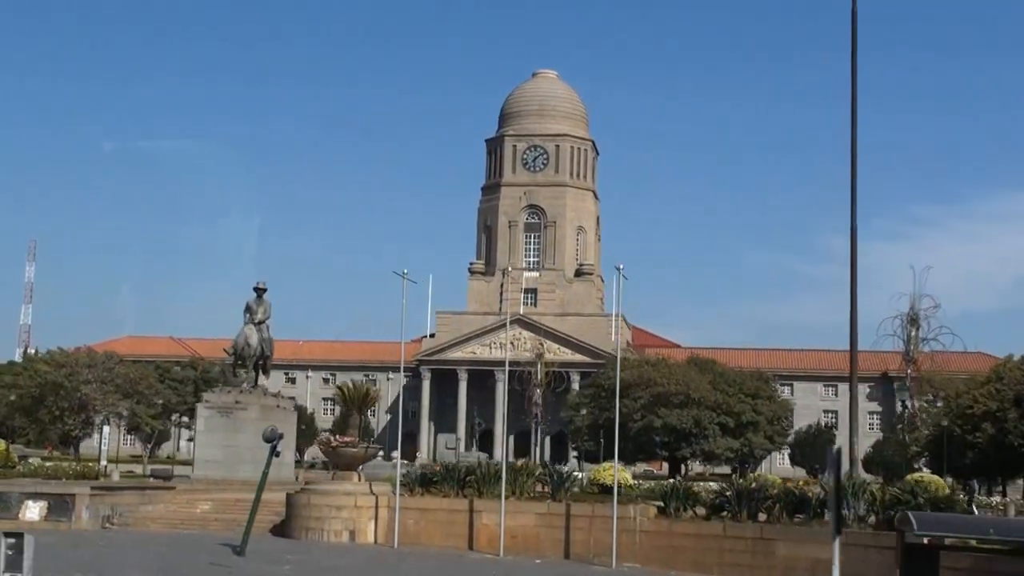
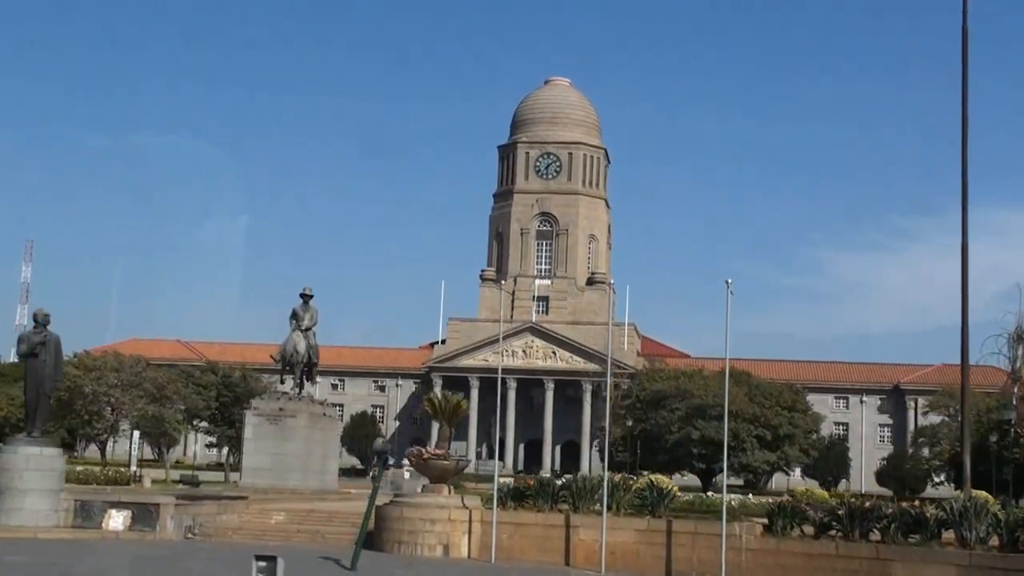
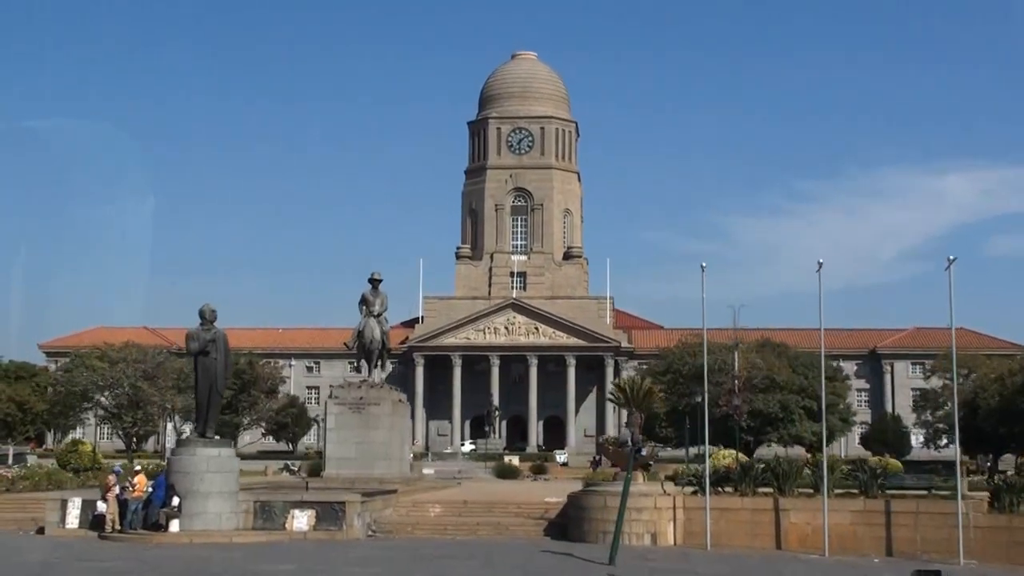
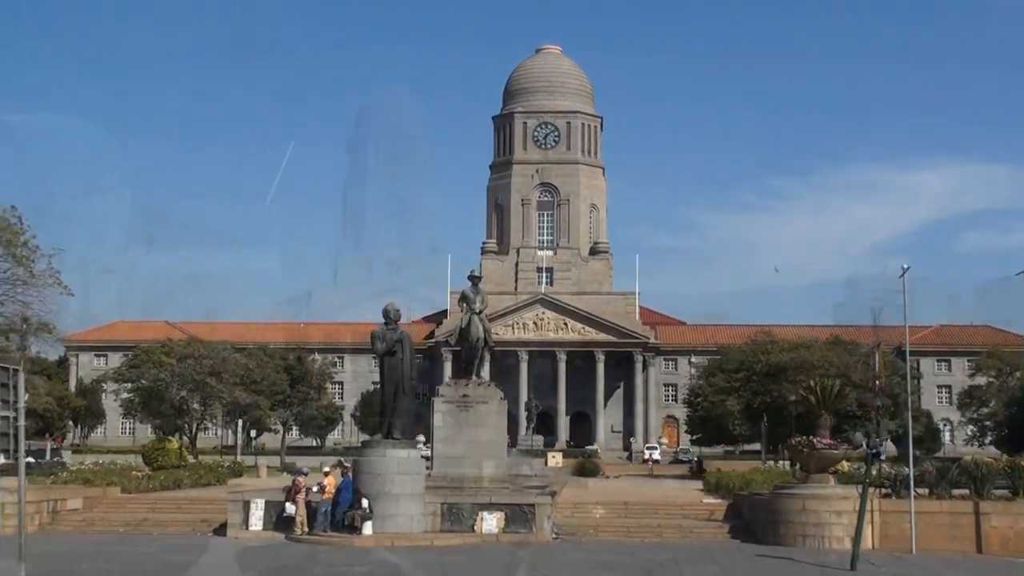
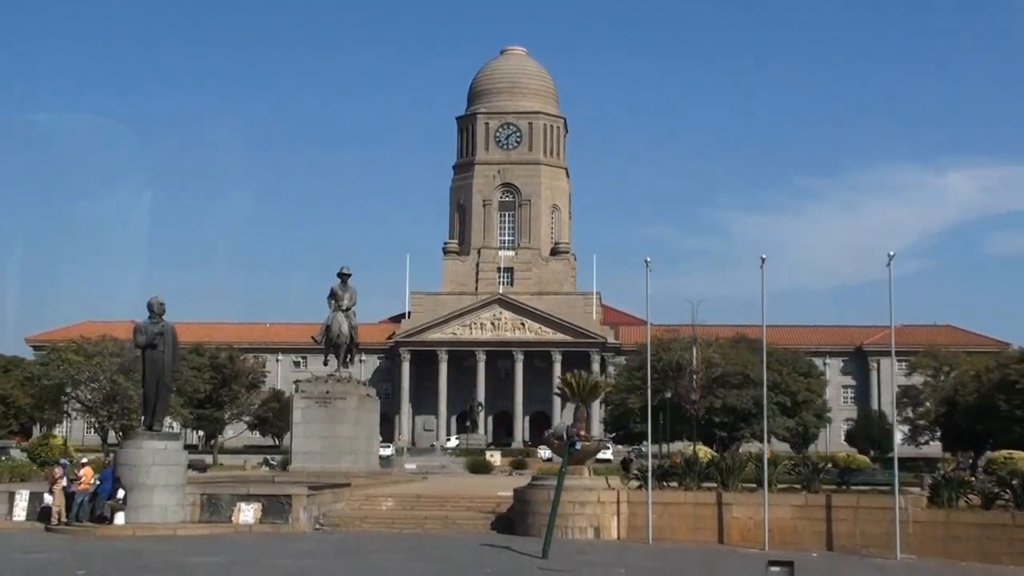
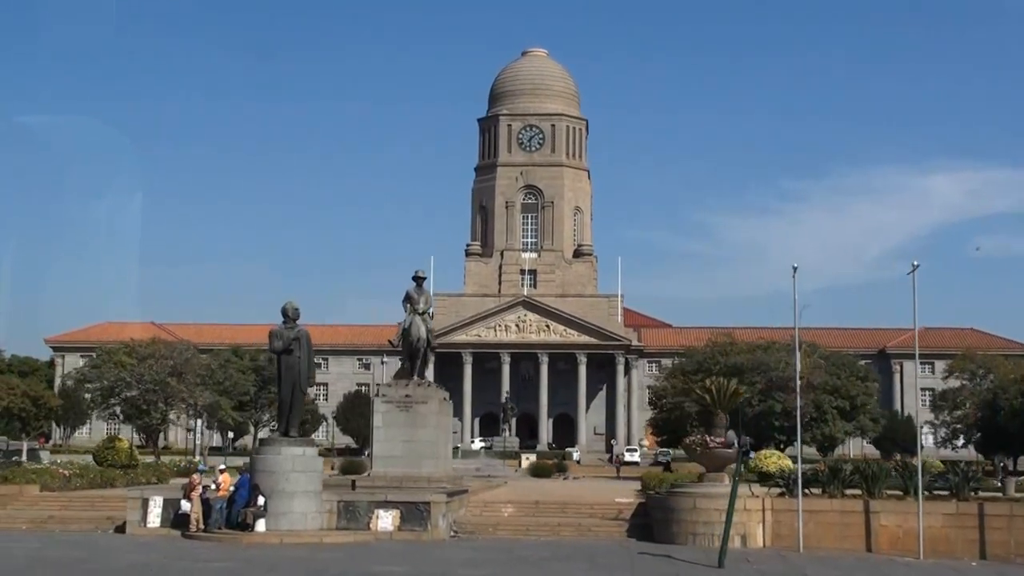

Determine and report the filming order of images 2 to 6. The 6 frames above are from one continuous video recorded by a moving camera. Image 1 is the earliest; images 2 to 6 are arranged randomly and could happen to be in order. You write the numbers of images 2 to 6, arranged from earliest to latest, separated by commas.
2, 5, 3, 6, 4
